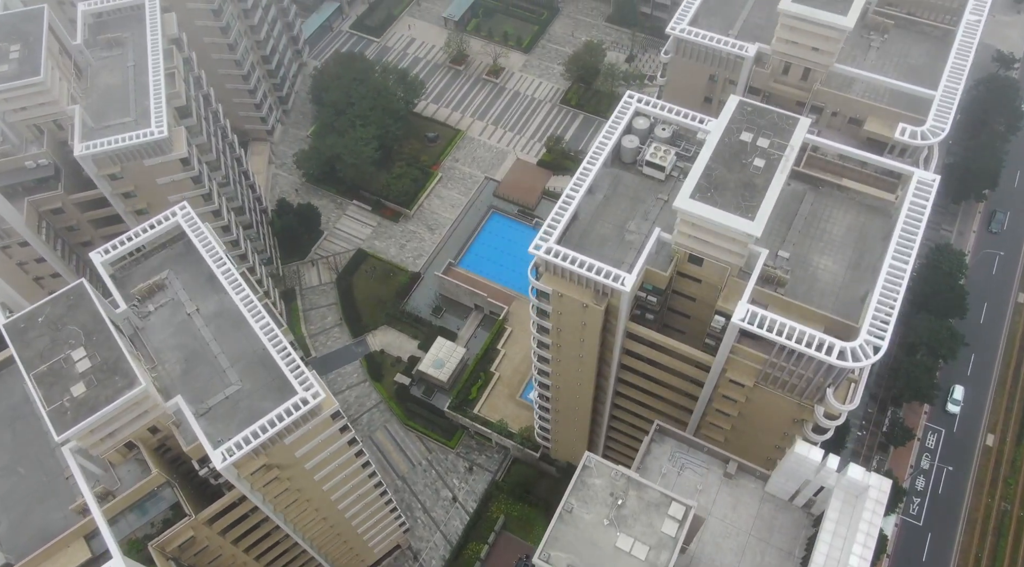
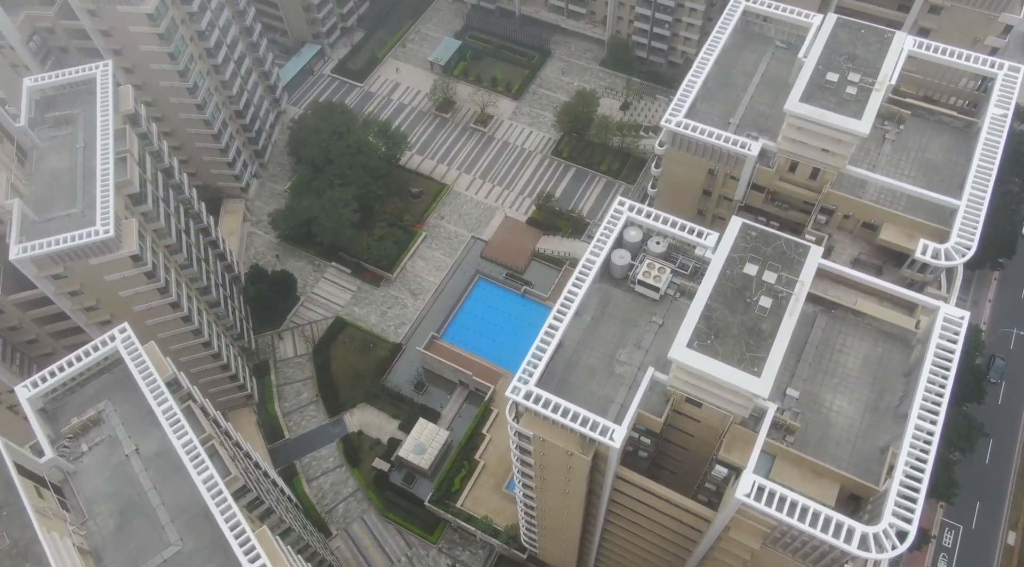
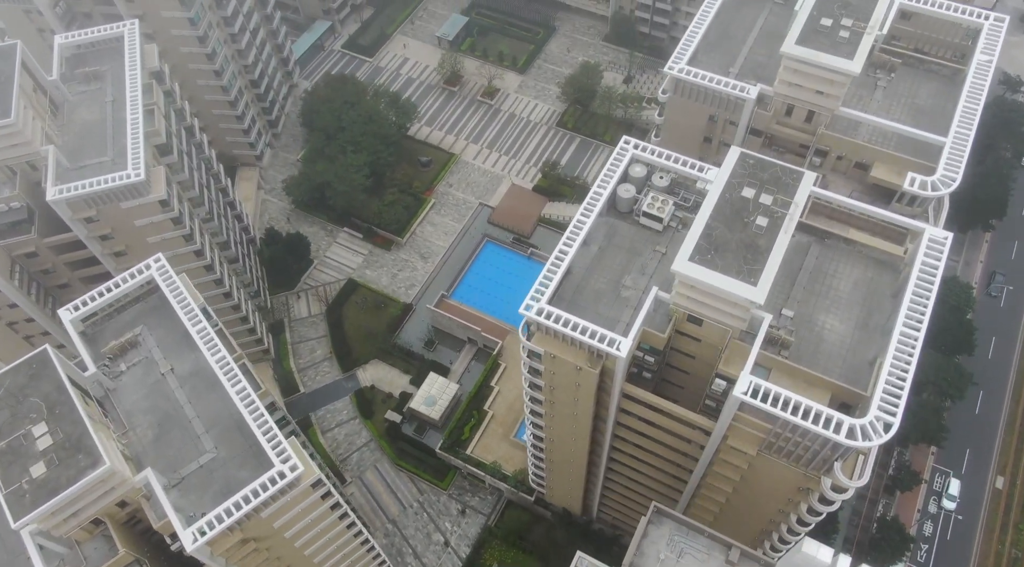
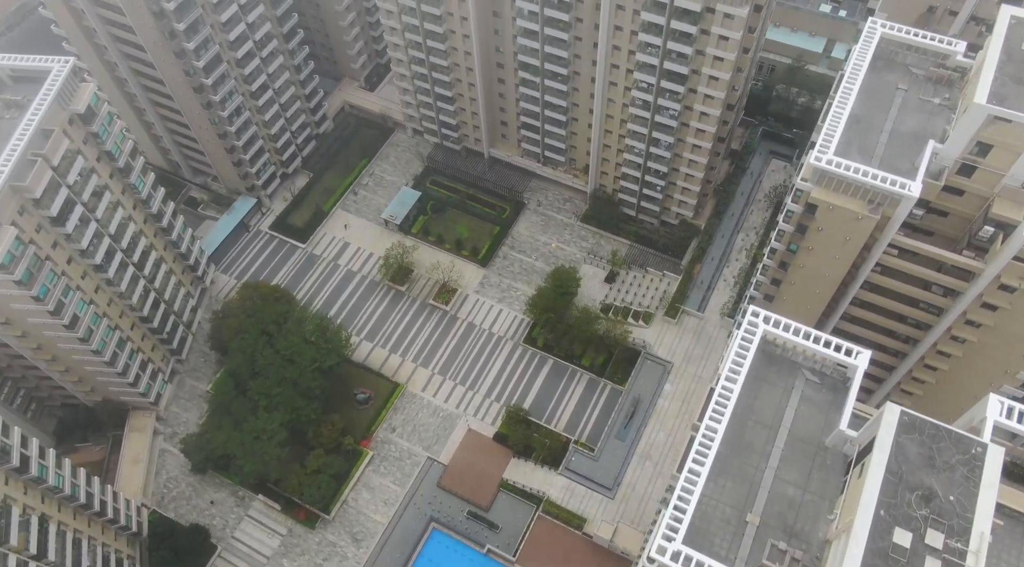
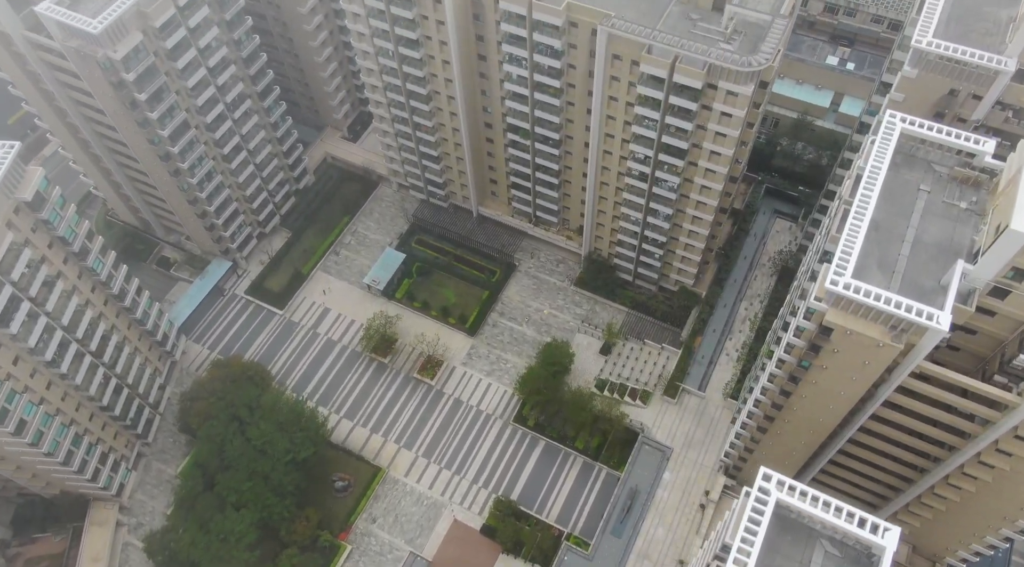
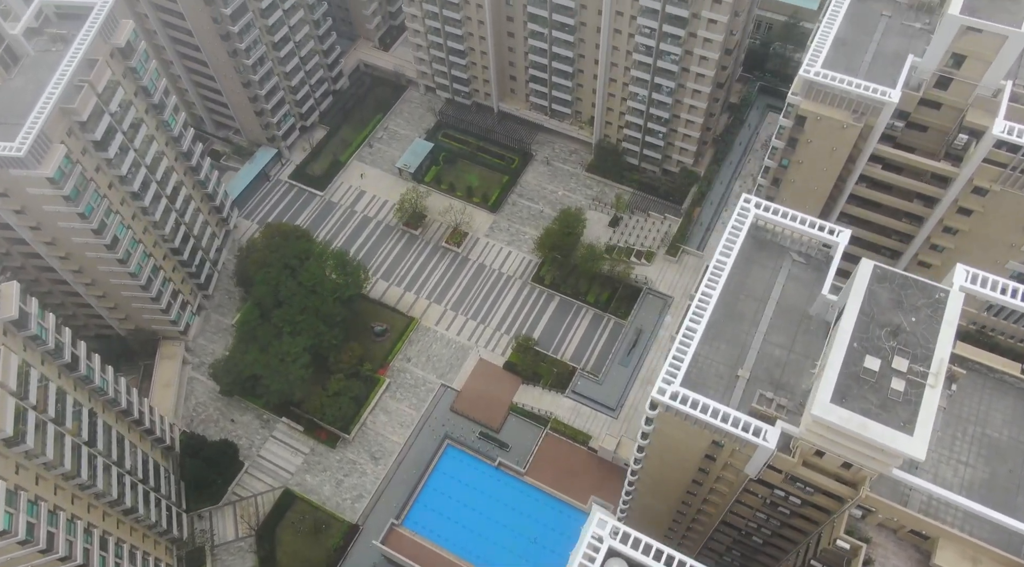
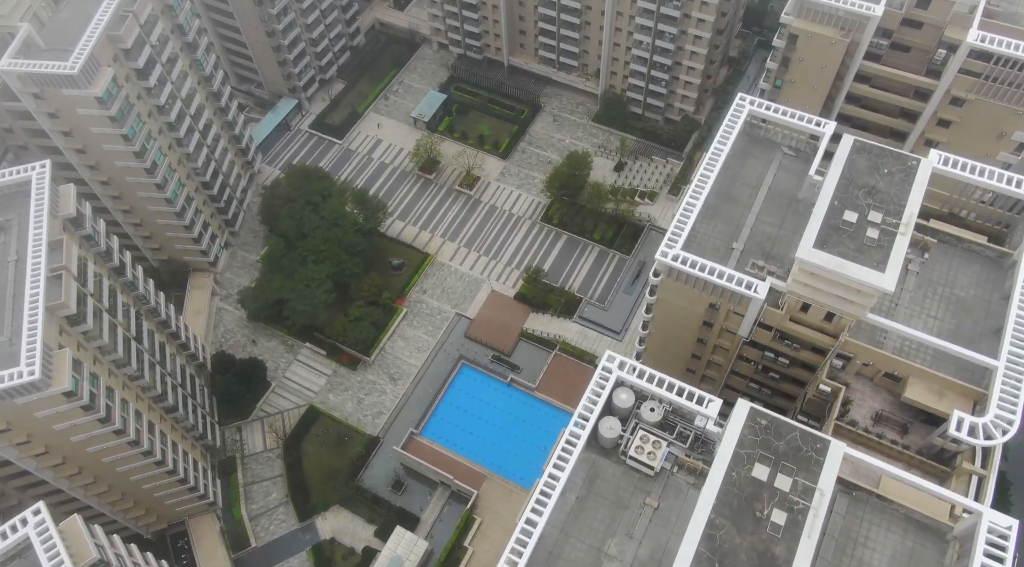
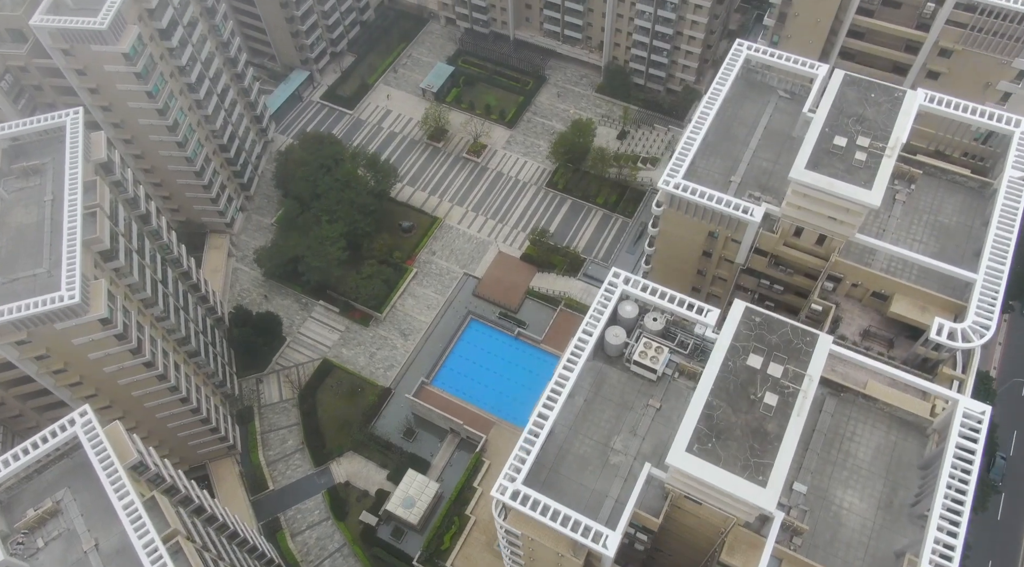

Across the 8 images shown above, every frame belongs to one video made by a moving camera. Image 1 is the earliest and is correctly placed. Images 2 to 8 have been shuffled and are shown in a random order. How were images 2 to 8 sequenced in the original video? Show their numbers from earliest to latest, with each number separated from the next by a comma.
3, 2, 8, 7, 6, 4, 5
